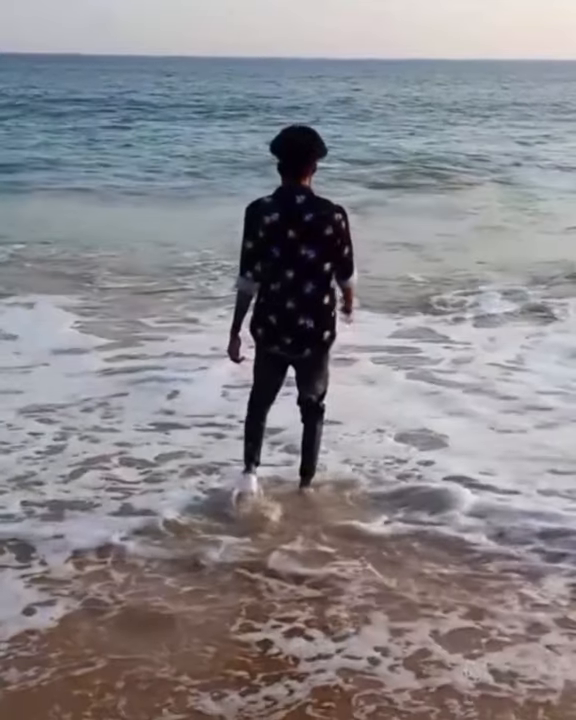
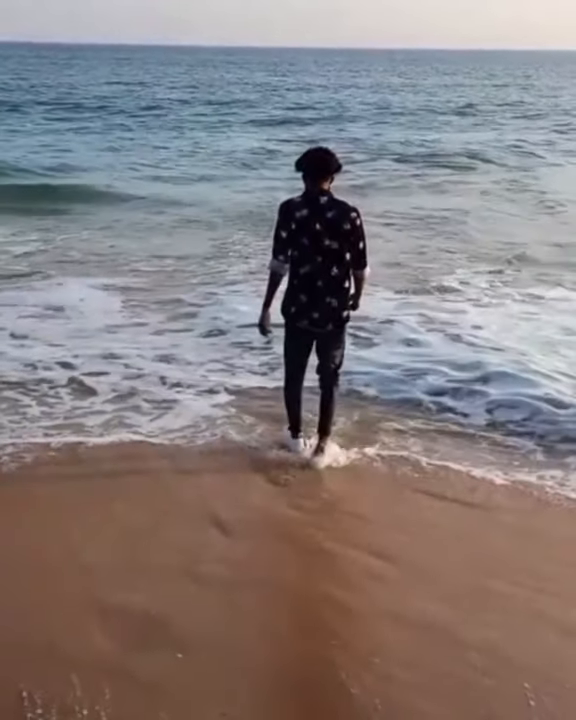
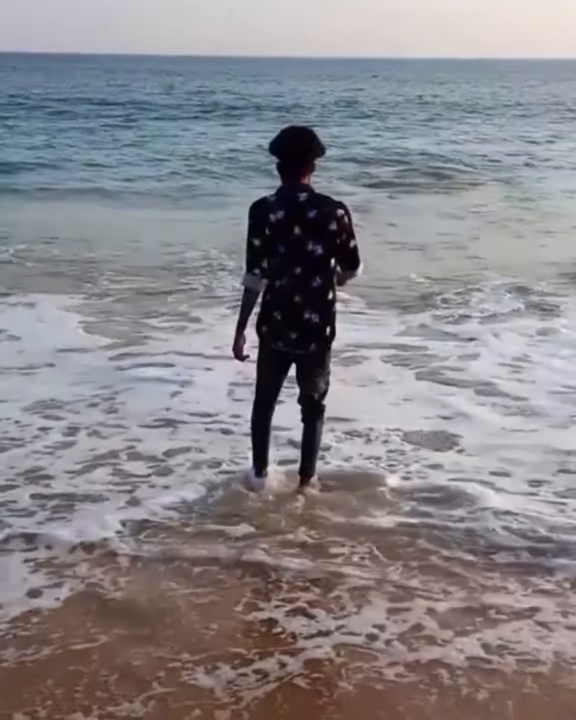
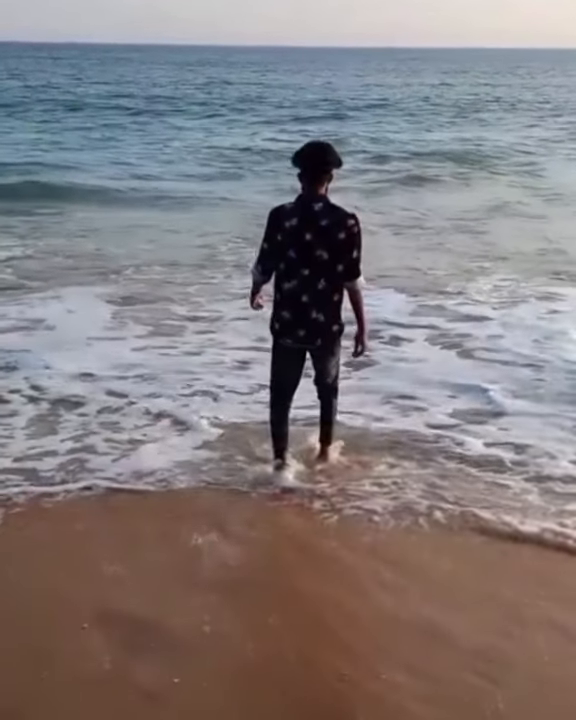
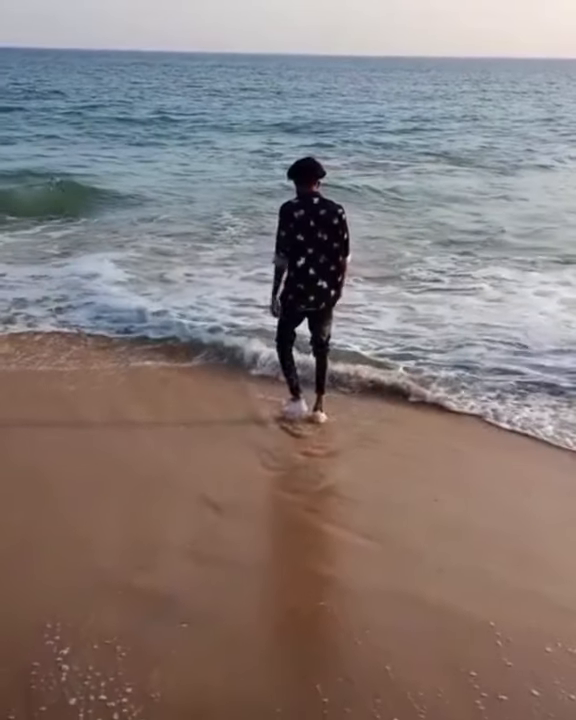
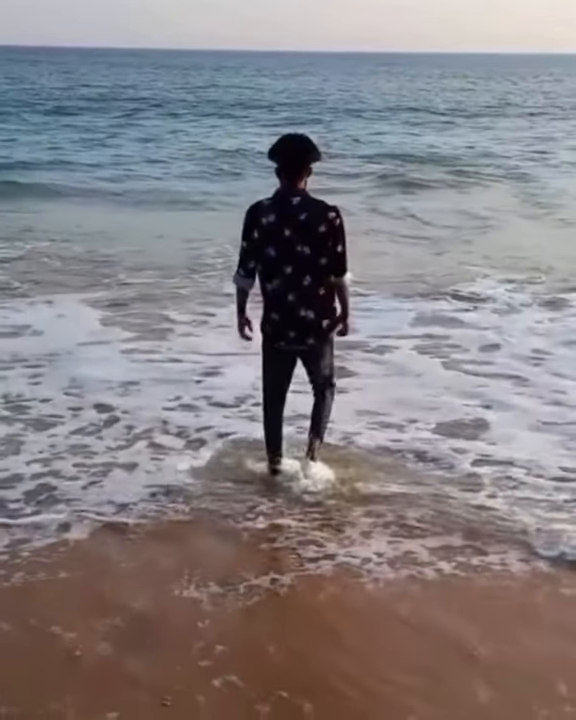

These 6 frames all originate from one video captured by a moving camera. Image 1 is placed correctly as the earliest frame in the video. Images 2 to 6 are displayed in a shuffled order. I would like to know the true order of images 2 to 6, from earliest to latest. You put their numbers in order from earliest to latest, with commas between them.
3, 6, 4, 2, 5
